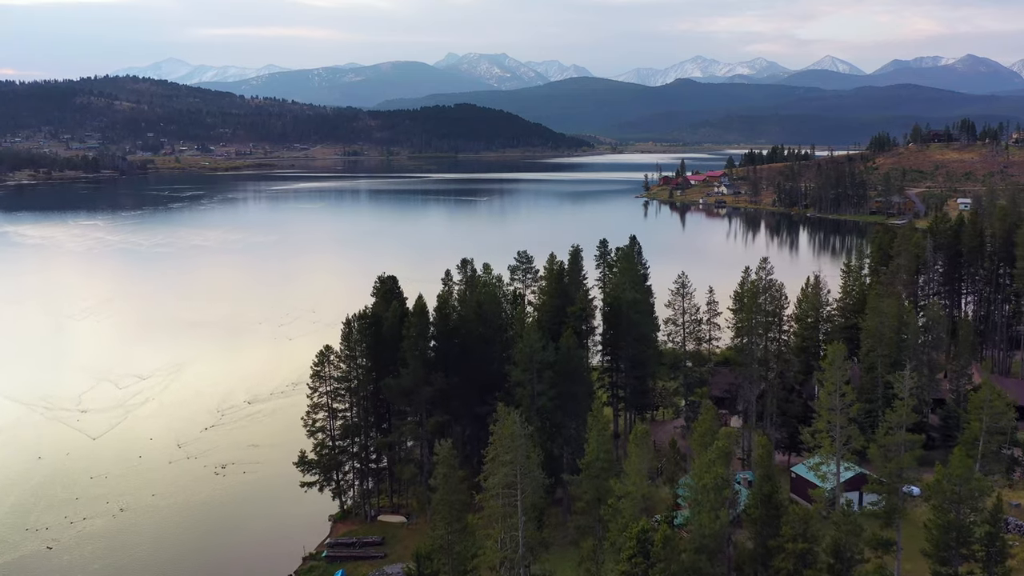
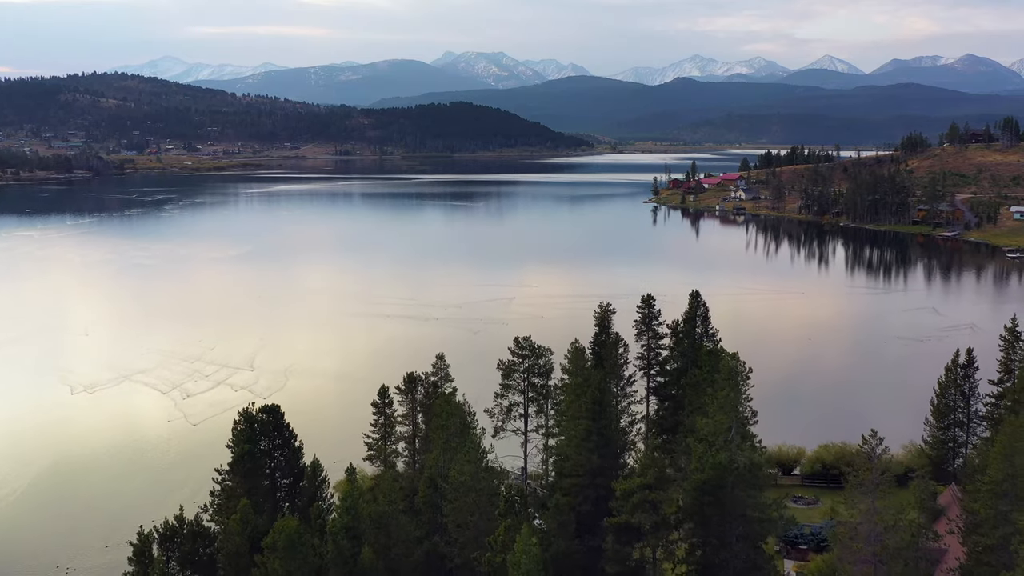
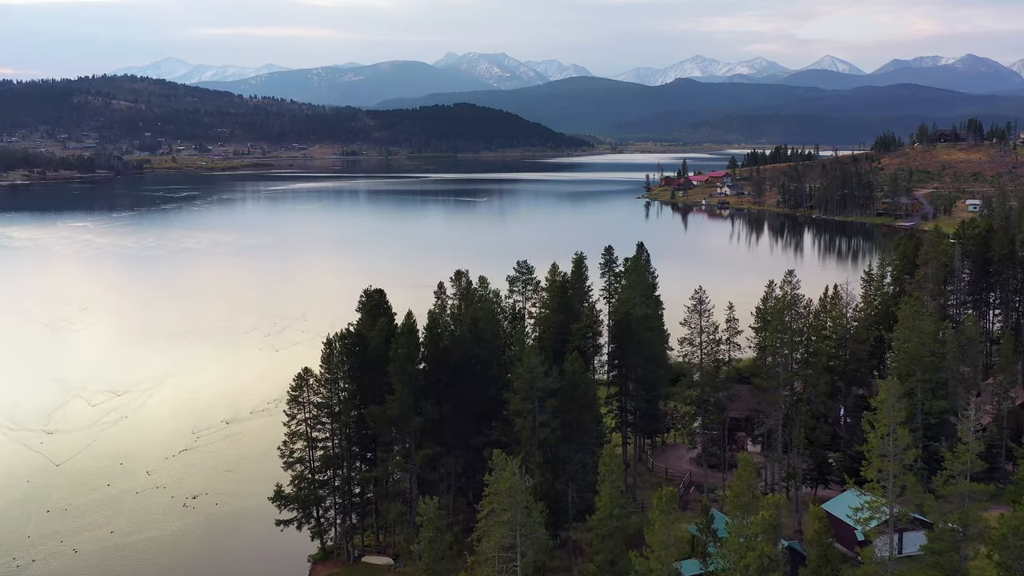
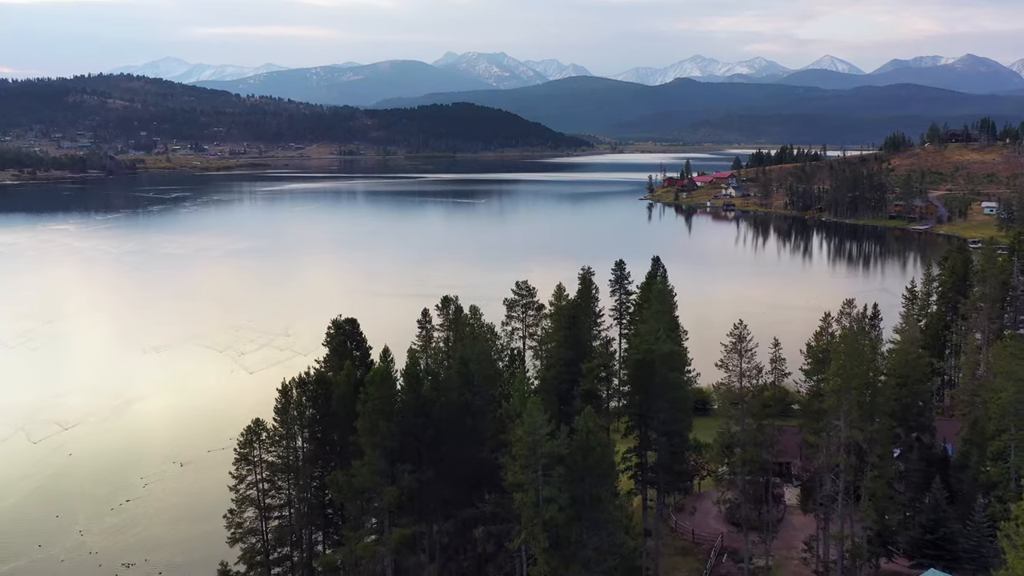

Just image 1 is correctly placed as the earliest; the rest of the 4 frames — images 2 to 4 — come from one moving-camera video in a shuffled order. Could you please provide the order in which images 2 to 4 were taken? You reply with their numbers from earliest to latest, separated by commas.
3, 4, 2
